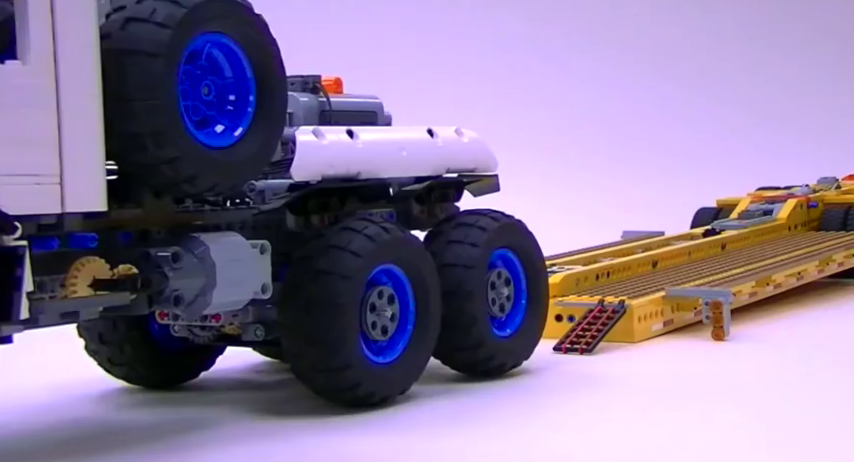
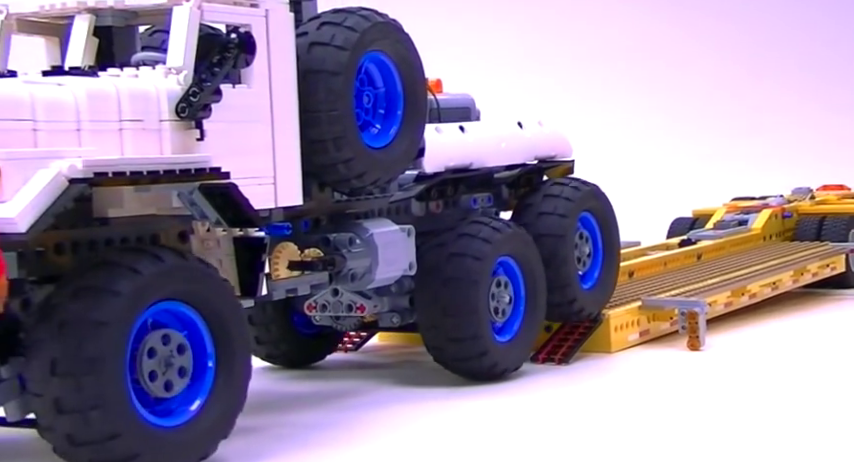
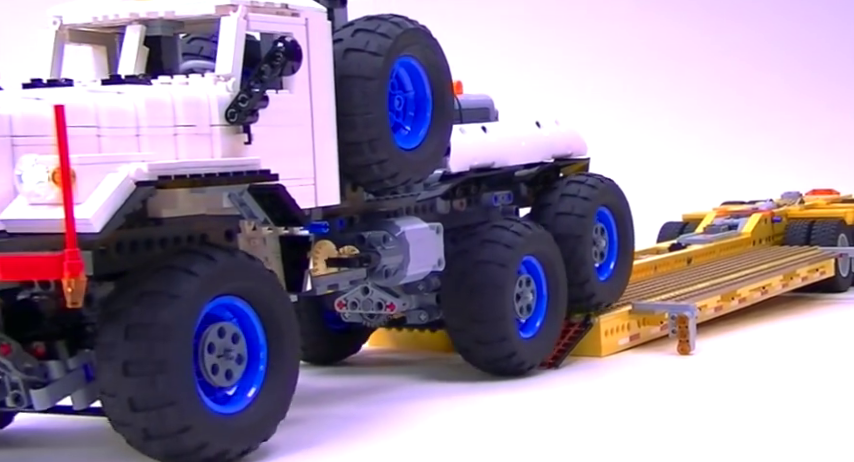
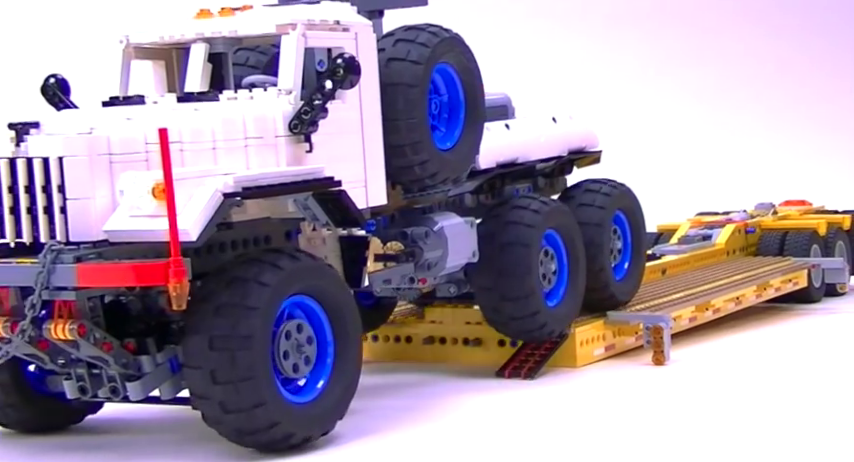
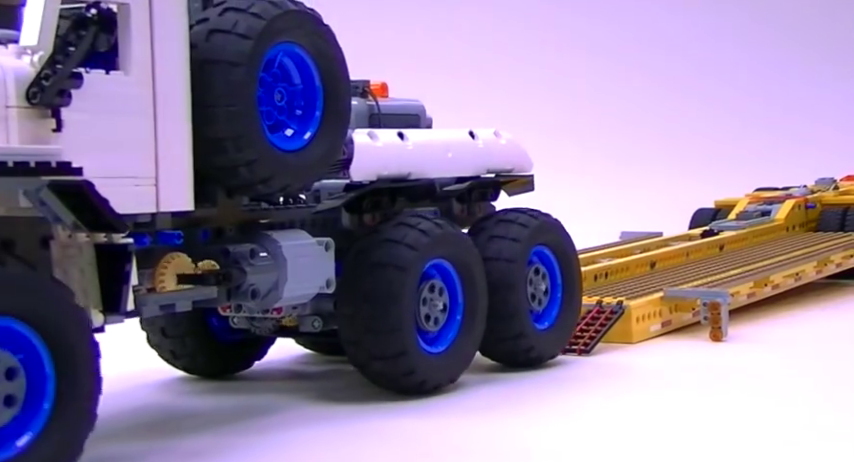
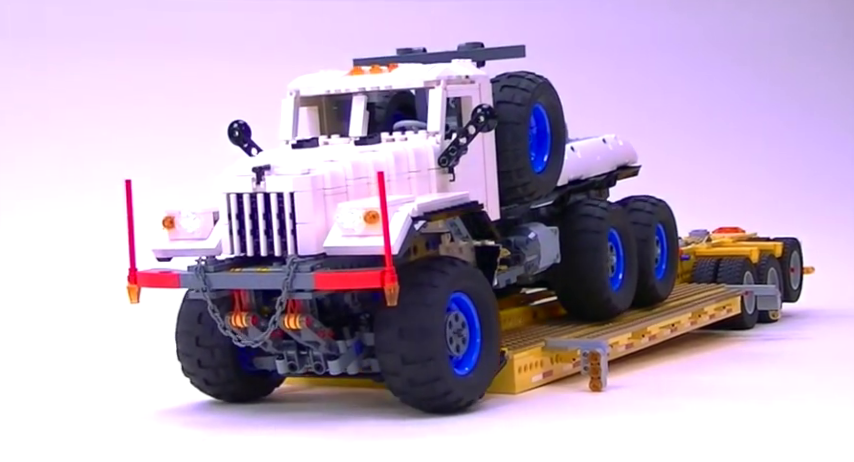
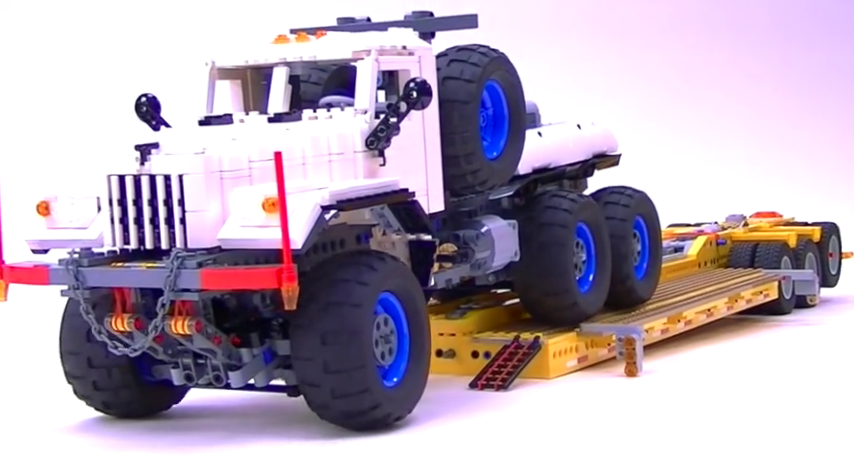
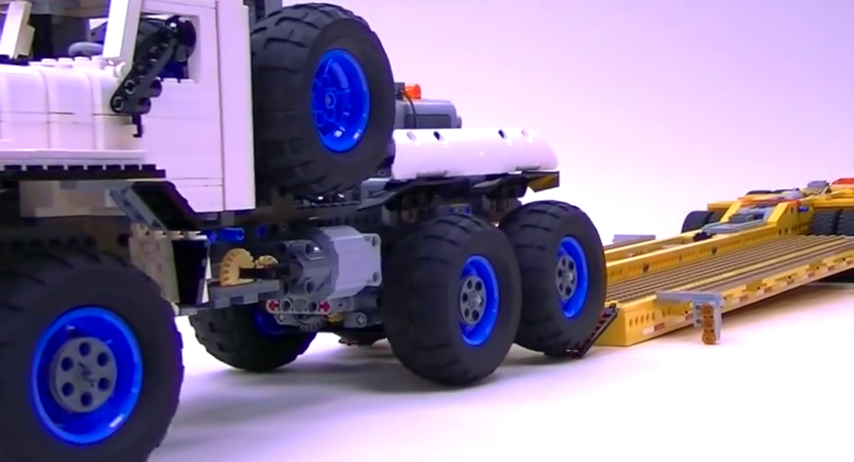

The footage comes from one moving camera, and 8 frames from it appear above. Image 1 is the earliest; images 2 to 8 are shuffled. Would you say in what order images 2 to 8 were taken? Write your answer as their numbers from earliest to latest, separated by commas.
5, 8, 2, 3, 4, 7, 6
